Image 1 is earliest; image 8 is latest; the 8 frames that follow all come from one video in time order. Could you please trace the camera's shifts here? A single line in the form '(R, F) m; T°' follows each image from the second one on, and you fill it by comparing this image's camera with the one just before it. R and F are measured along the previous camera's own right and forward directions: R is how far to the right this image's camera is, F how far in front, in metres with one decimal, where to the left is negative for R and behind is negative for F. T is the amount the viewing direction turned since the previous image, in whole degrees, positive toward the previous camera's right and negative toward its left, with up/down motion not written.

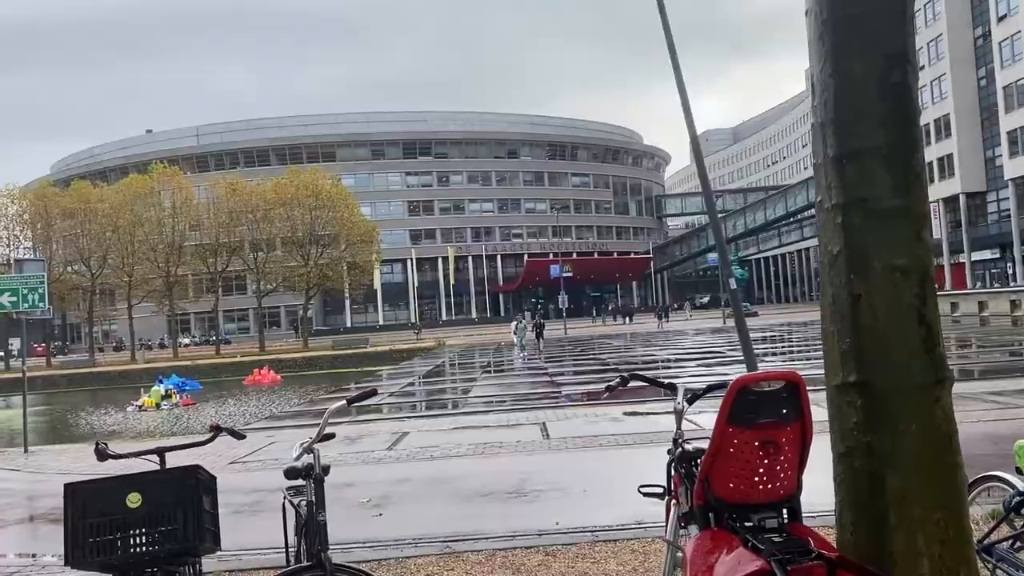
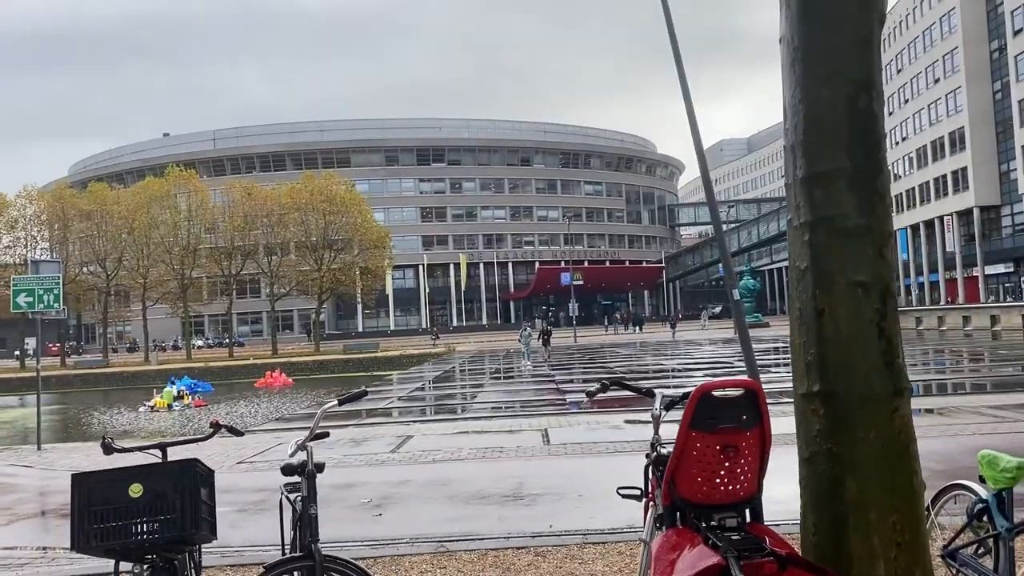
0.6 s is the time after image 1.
(+0.1, -0.2) m; -1°
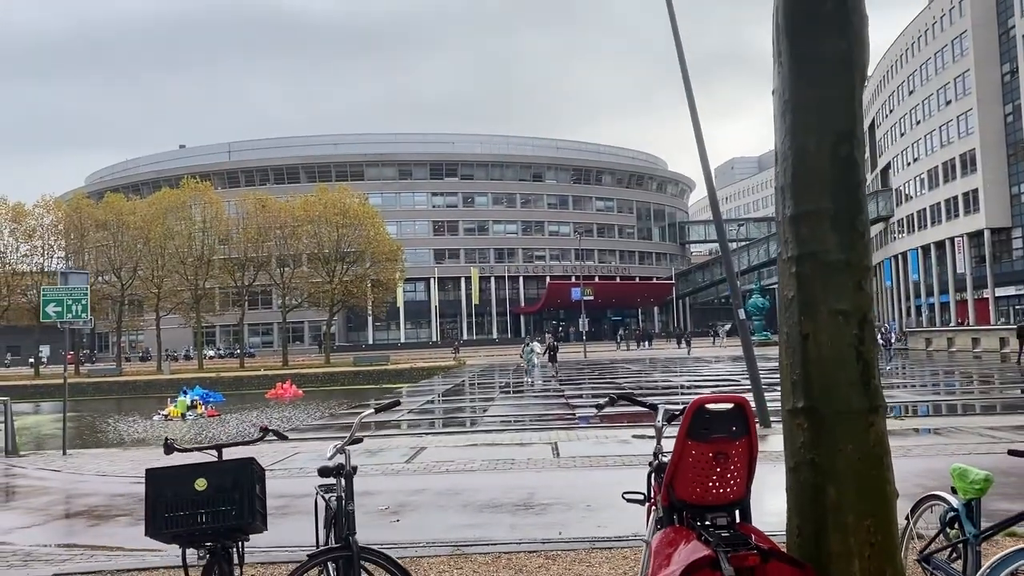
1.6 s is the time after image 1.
(0.0, -0.4) m; -1°
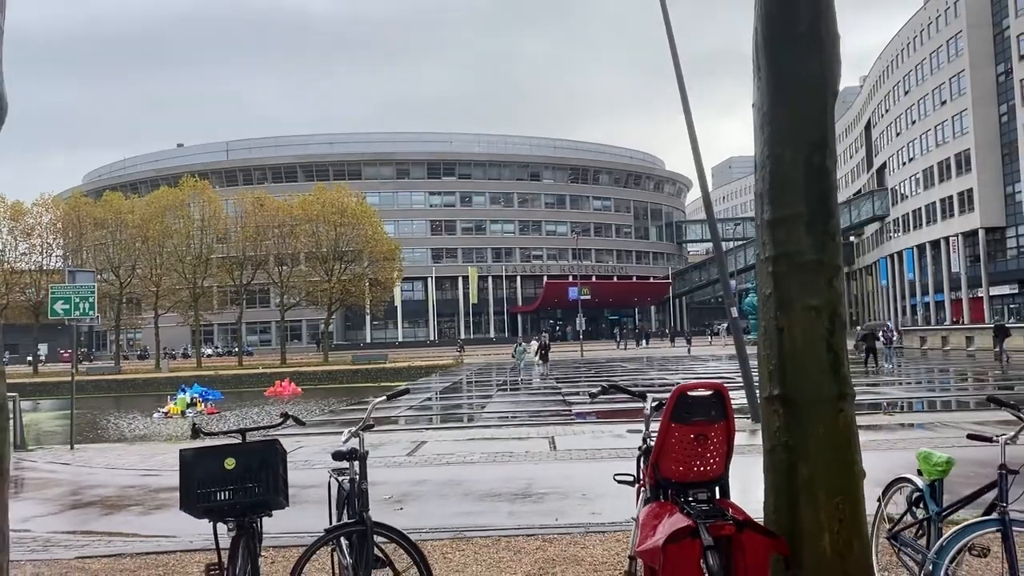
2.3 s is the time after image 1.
(0.0, -0.4) m; 0°
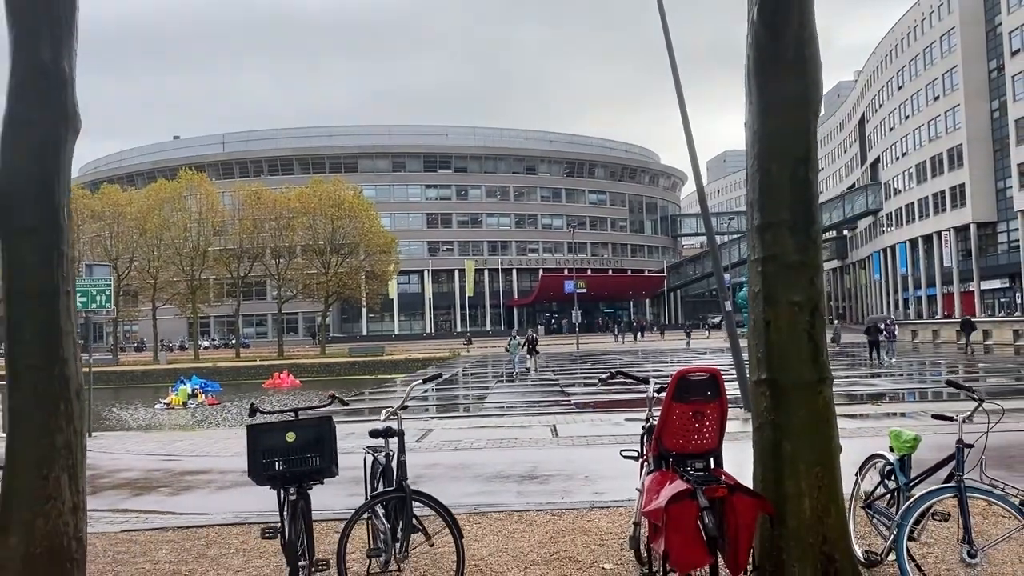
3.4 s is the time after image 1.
(-0.2, -0.6) m; 0°
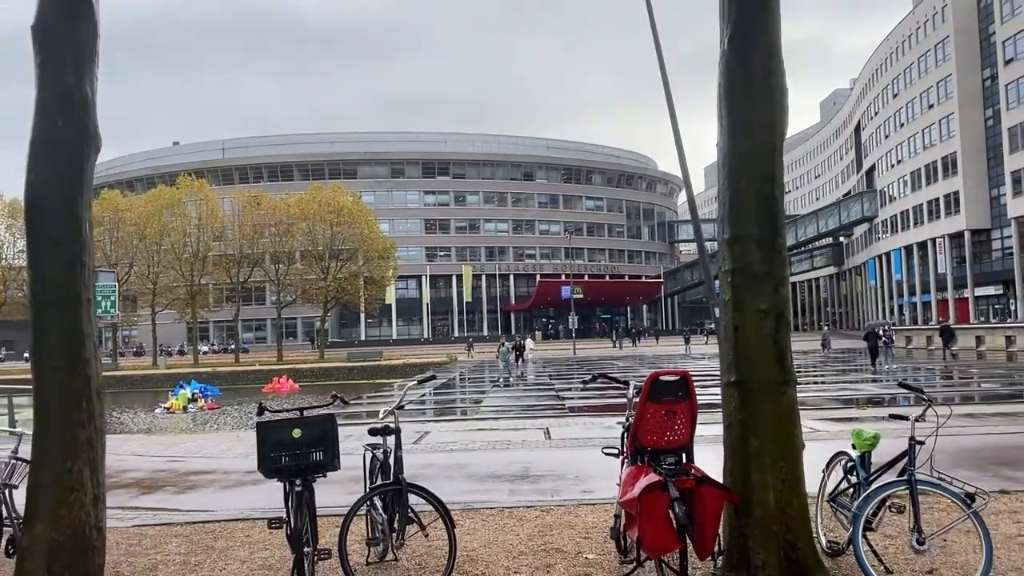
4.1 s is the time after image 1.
(+0.1, -0.4) m; 0°
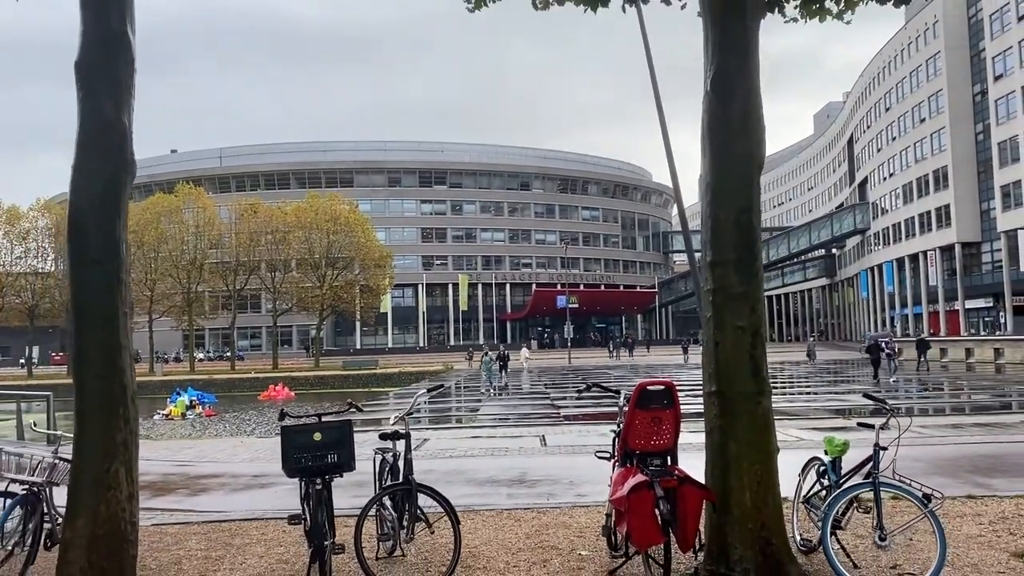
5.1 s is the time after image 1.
(0.0, -0.5) m; 0°
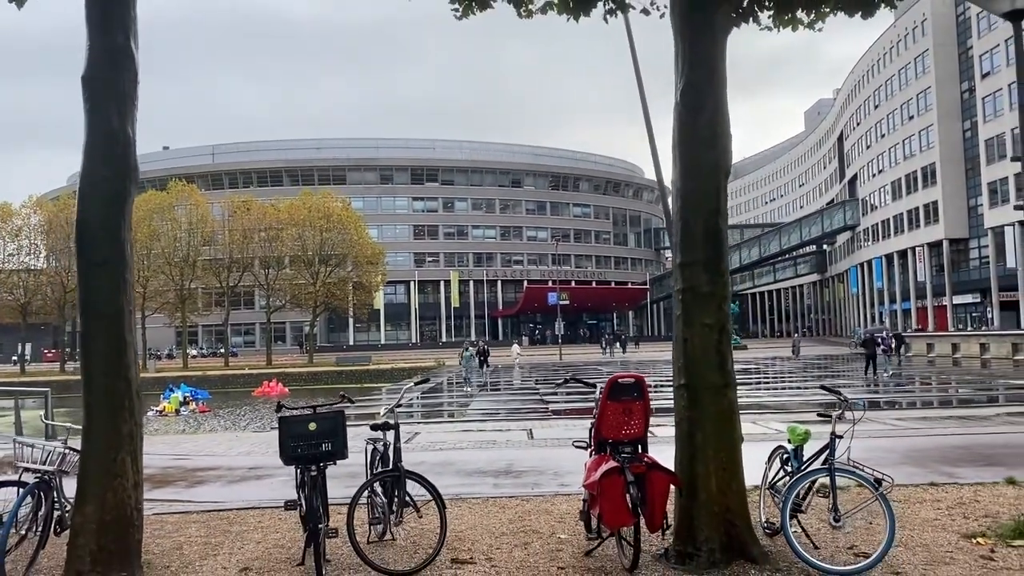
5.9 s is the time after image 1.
(+0.1, -0.4) m; +1°
